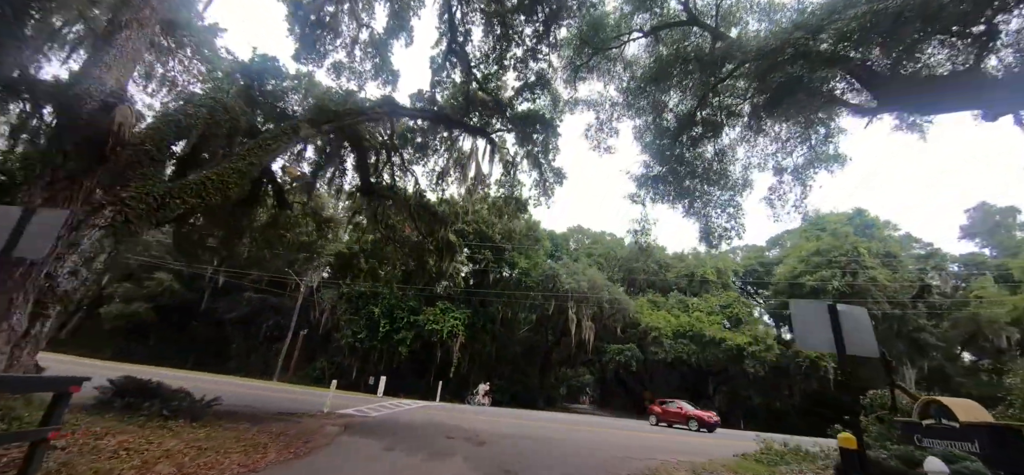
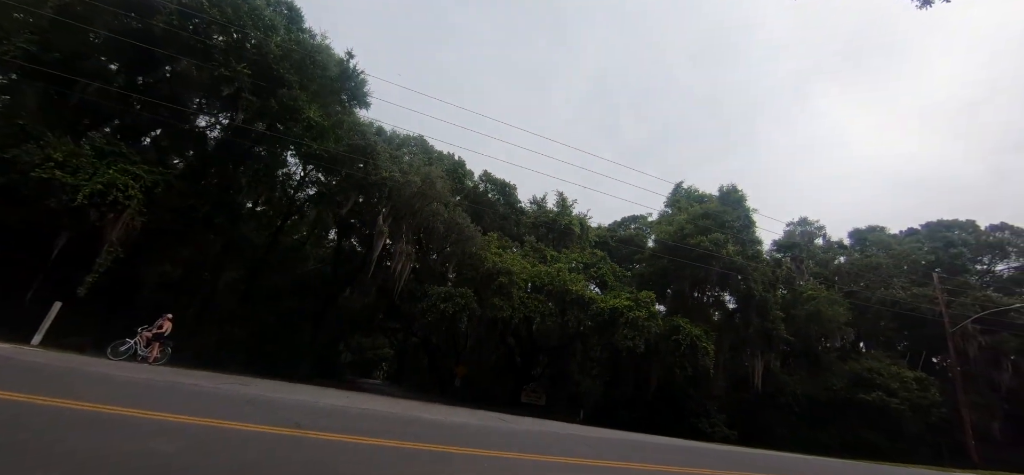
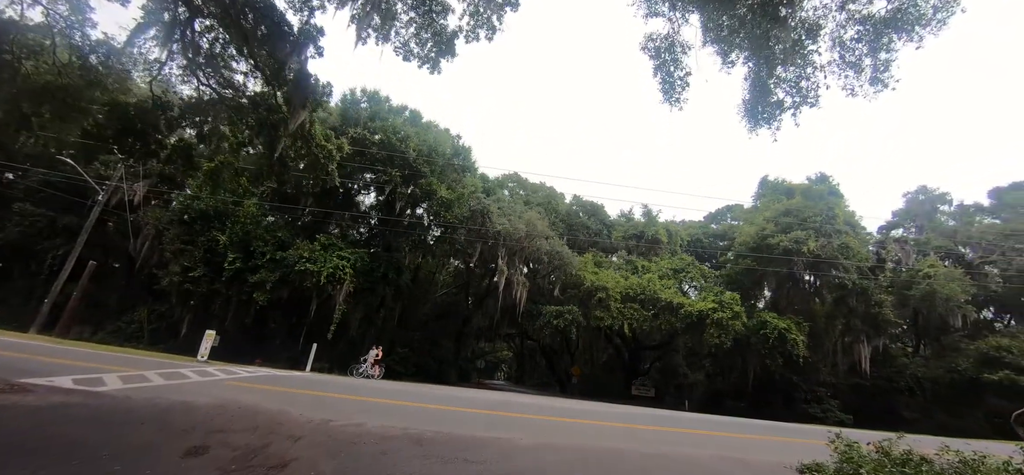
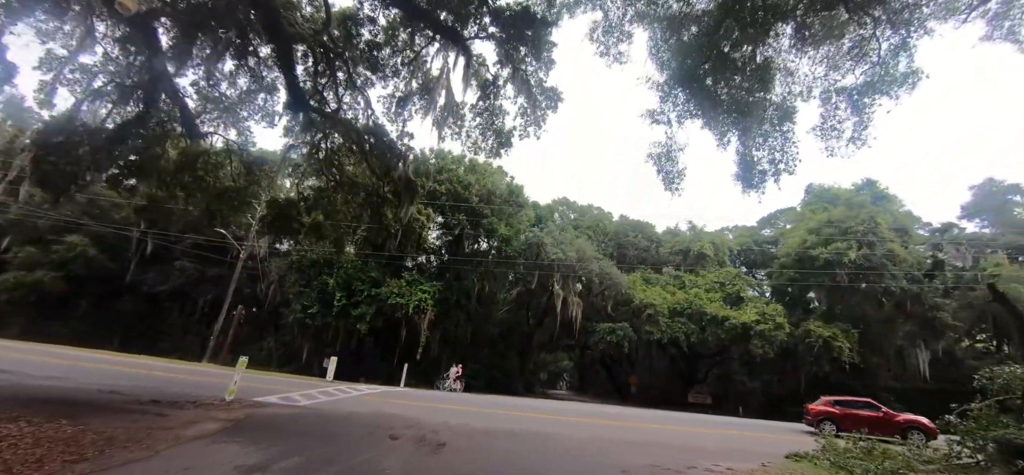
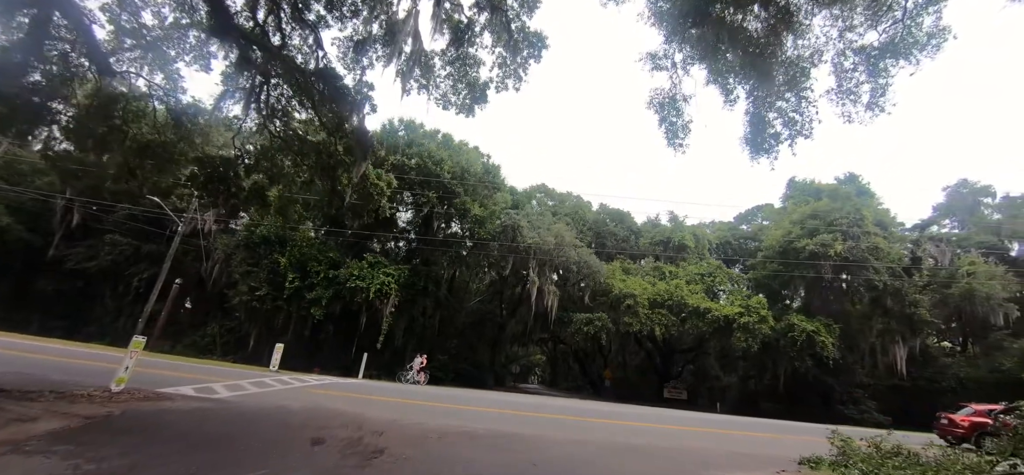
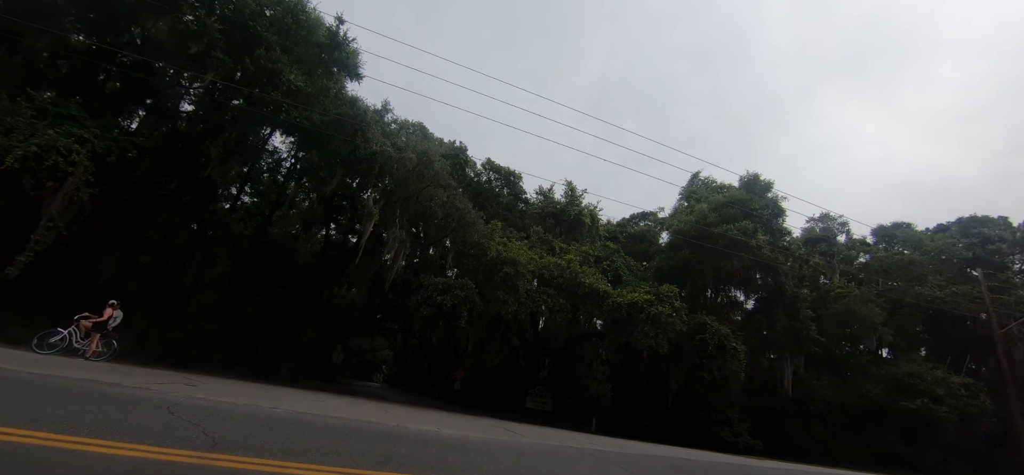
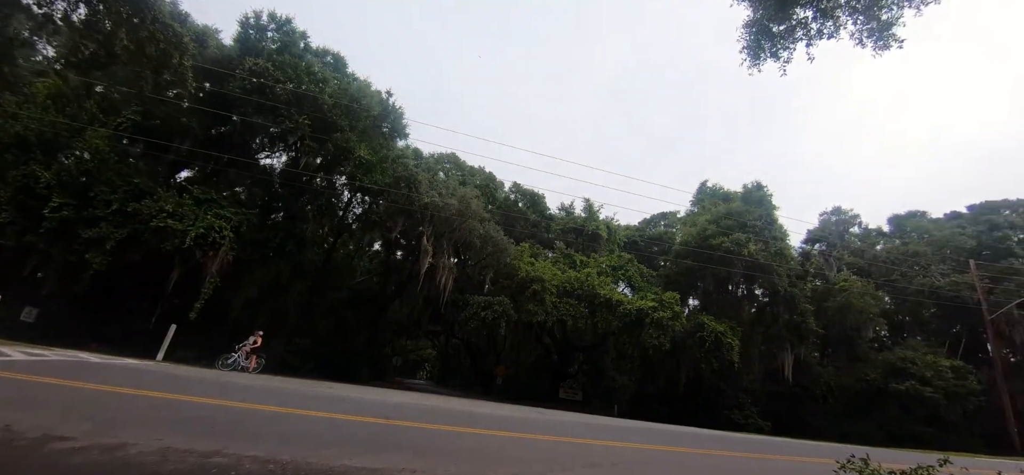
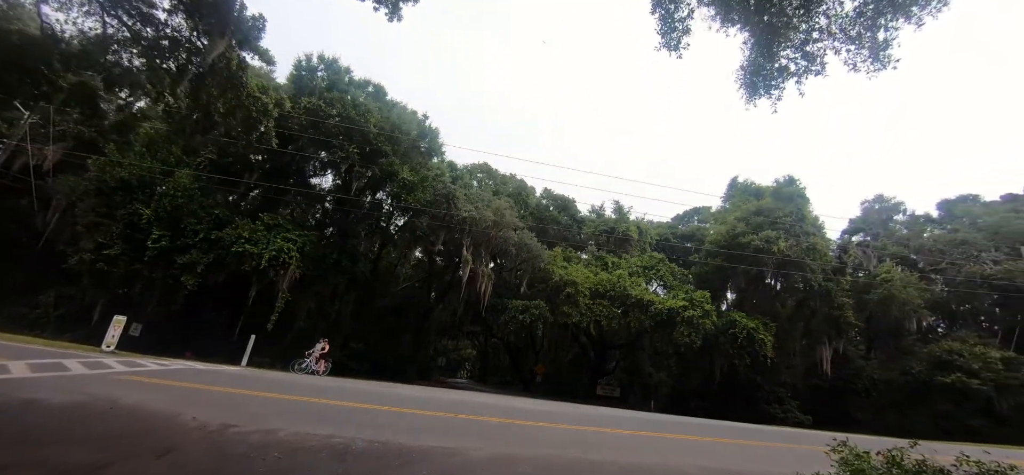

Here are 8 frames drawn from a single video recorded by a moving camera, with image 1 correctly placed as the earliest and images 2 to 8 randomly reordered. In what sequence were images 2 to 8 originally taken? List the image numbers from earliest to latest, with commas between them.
4, 5, 3, 8, 7, 2, 6
